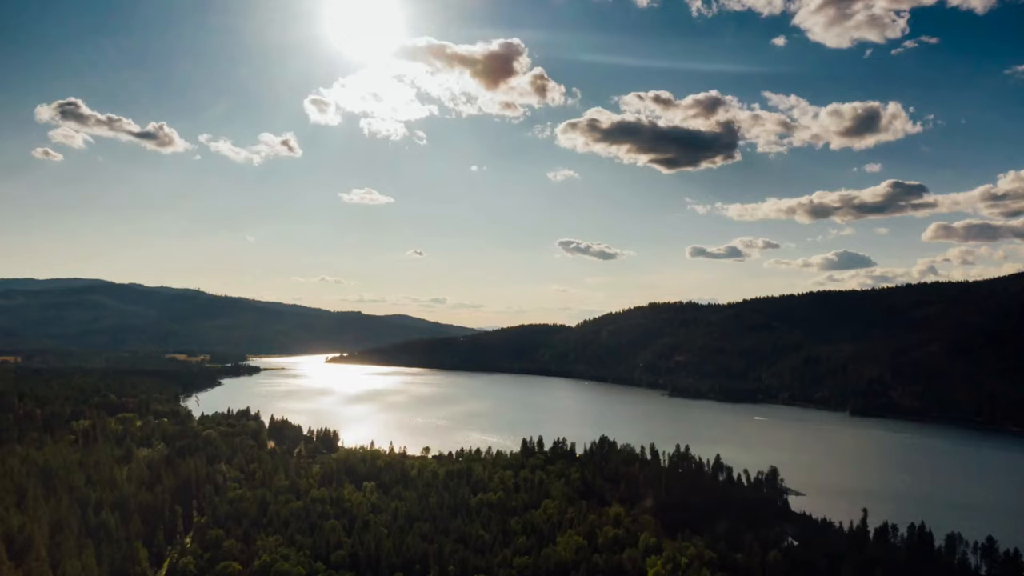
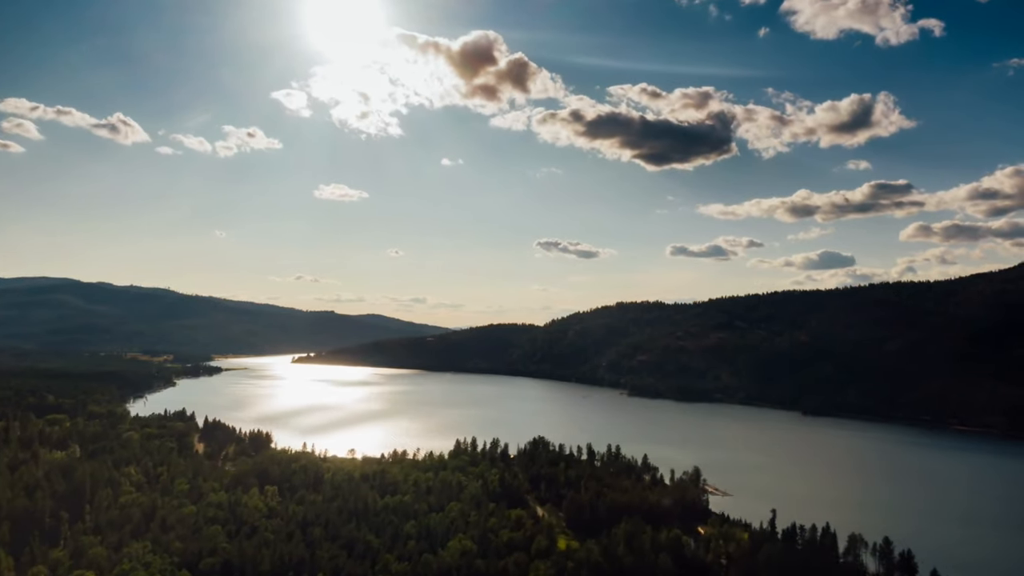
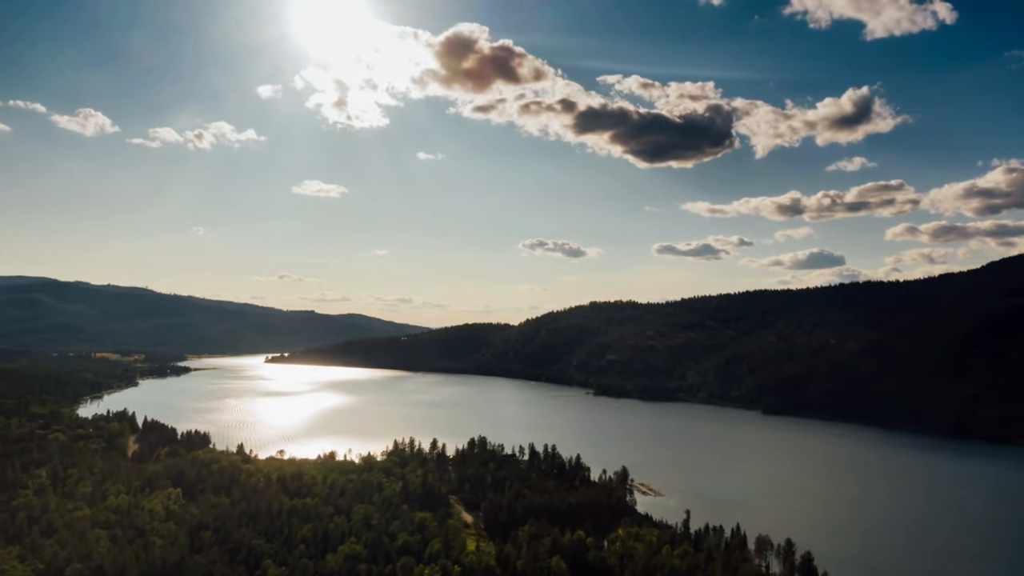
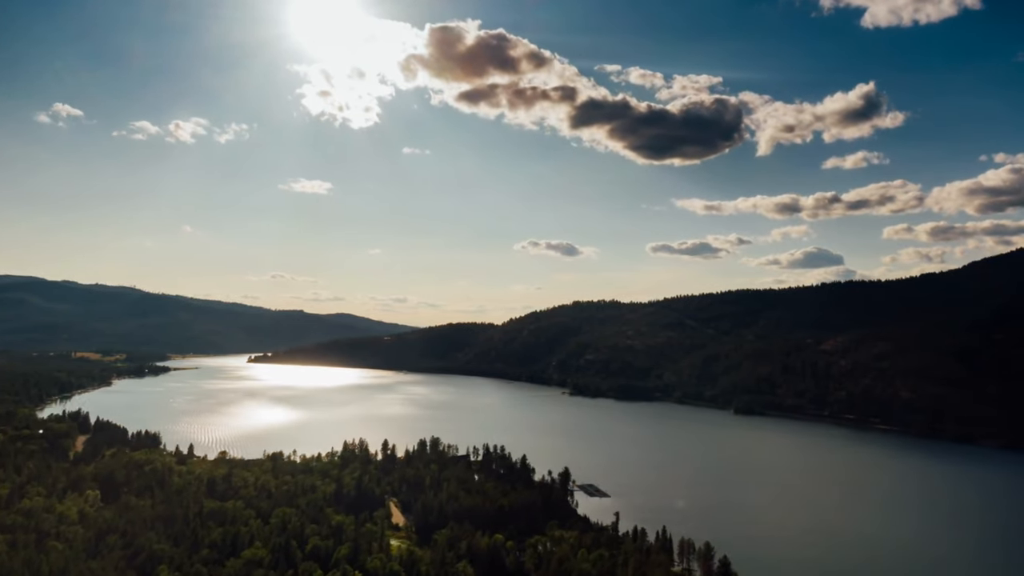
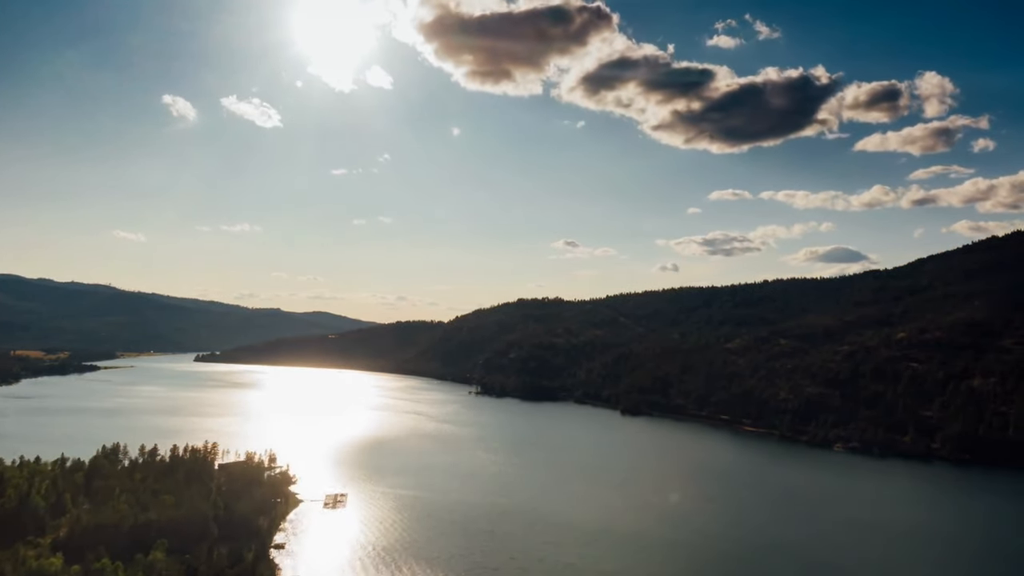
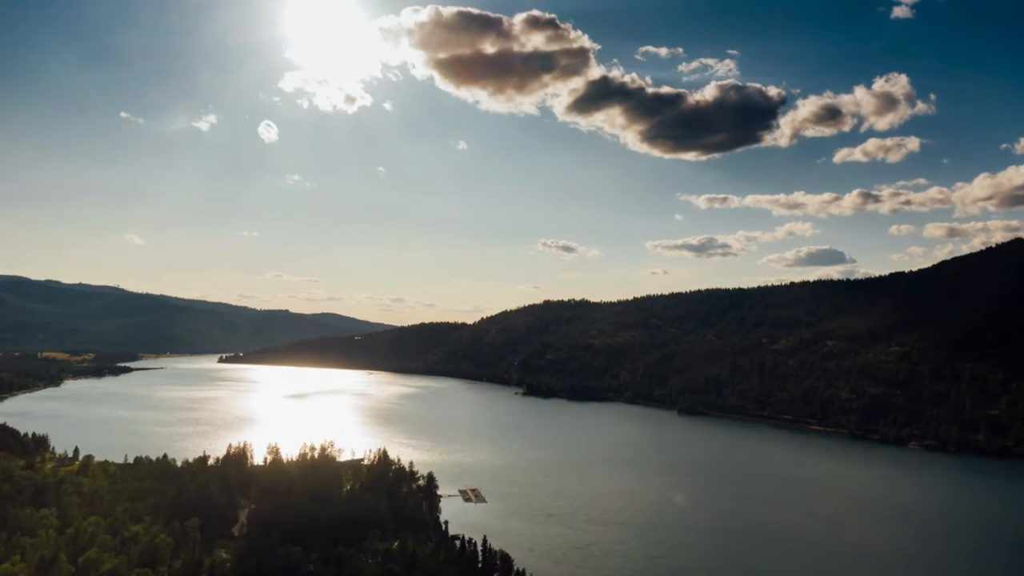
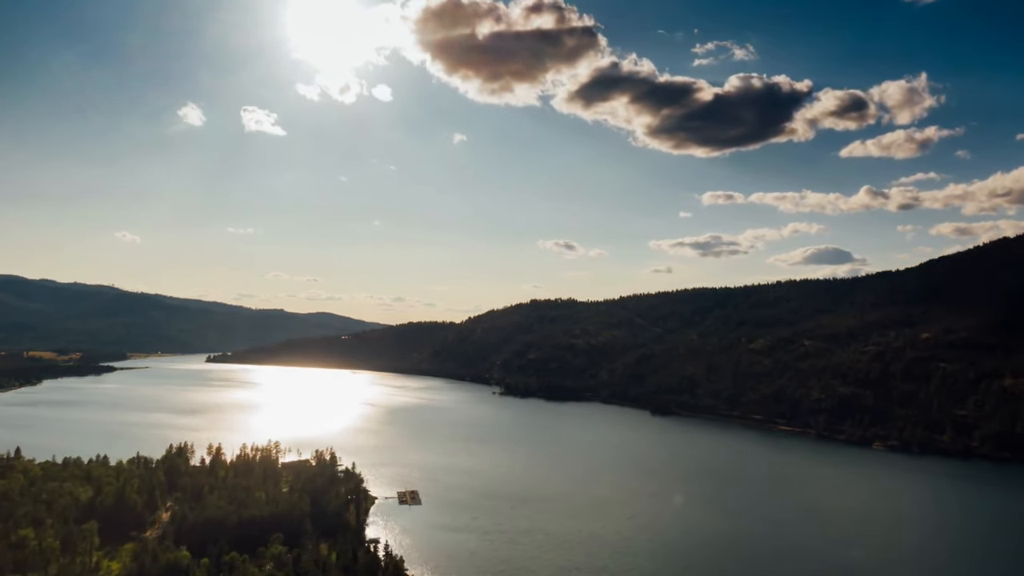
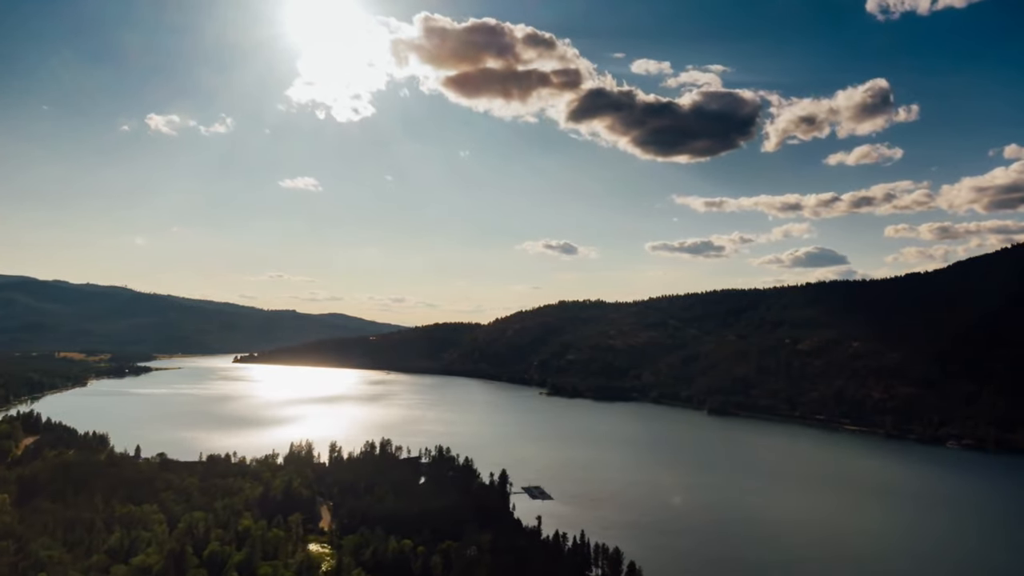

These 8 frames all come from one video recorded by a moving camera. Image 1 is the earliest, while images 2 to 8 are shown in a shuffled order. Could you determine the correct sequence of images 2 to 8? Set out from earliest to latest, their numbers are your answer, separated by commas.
2, 3, 4, 8, 6, 7, 5
